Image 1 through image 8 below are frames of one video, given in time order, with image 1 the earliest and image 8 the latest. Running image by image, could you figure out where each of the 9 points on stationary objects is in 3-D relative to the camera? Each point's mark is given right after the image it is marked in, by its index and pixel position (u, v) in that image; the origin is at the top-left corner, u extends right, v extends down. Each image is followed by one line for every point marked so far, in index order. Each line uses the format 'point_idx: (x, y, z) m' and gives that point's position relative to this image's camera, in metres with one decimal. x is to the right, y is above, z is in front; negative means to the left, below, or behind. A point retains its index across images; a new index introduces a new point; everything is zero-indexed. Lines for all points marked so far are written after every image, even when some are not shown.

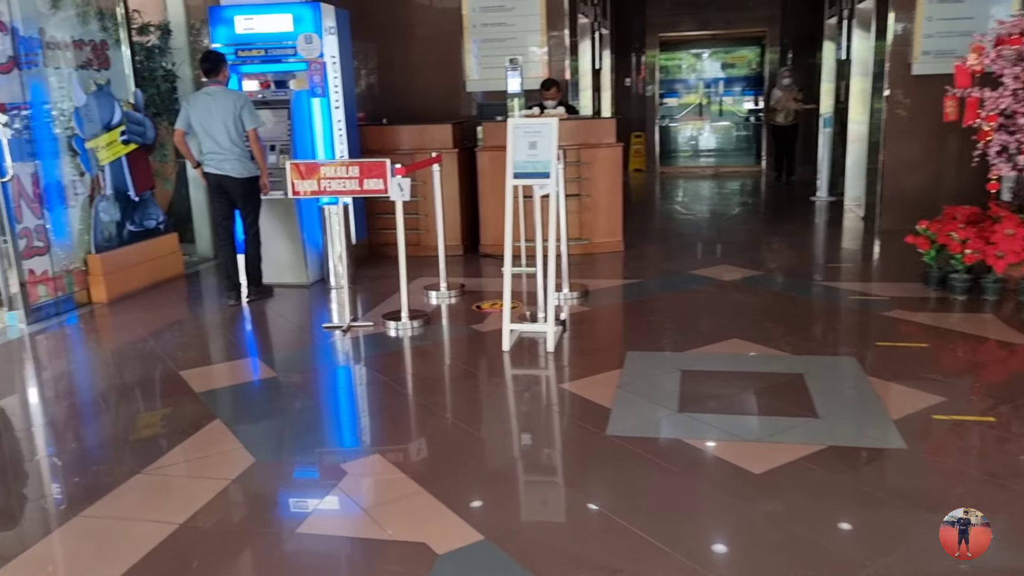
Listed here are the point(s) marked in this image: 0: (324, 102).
0: (-1.2, +1.2, +5.5) m
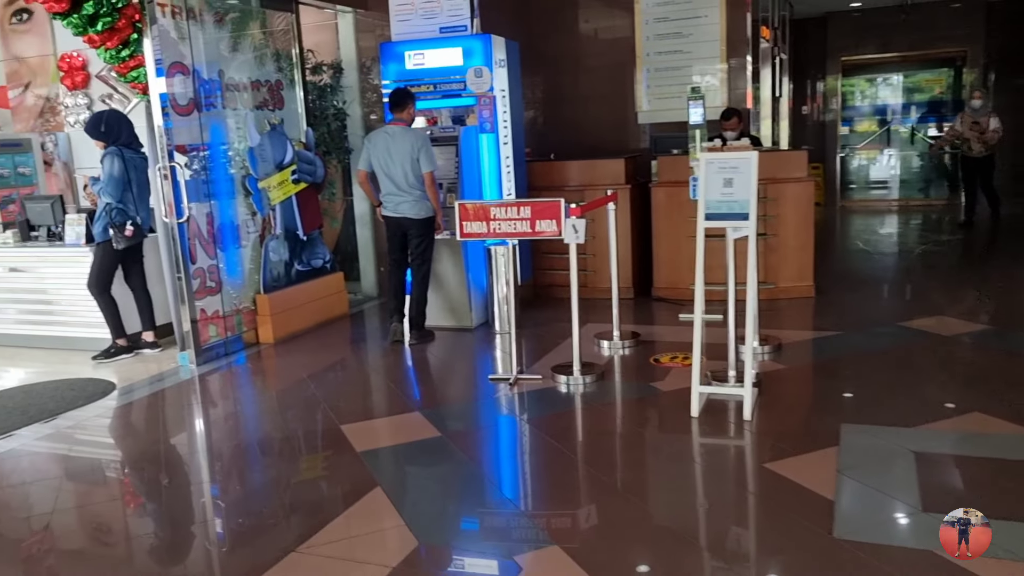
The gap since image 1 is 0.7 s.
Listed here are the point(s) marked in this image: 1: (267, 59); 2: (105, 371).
0: (-0.1, +0.9, +5.3) m
1: (-1.6, +1.5, +5.6) m
2: (-2.4, -0.5, +5.0) m
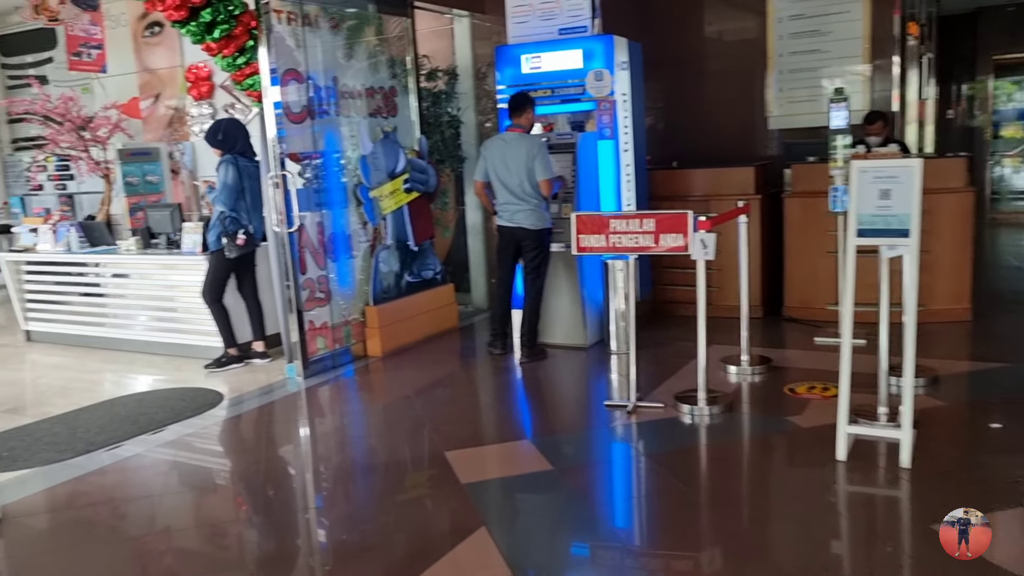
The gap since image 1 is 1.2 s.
0: (+0.6, +0.8, +5.0) m
1: (-0.8, +1.4, +5.5) m
2: (-1.7, -0.5, +4.9) m
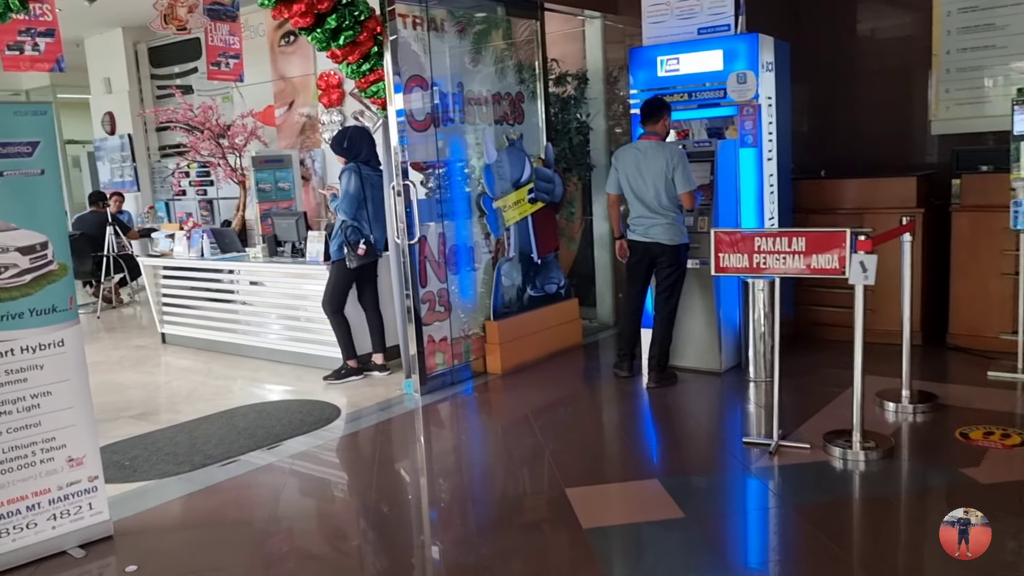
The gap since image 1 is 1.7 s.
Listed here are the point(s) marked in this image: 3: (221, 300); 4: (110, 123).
0: (+1.3, +0.7, +4.5) m
1: (0.0, +1.3, +5.2) m
2: (-1.0, -0.6, +4.8) m
3: (-2.0, -0.1, +6.0) m
4: (-4.7, +1.9, +10.0) m
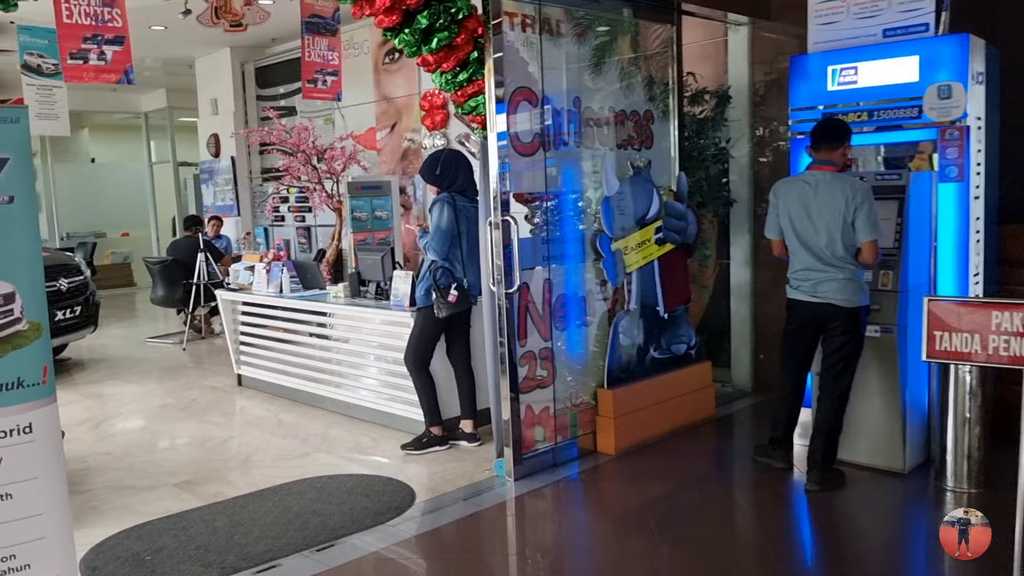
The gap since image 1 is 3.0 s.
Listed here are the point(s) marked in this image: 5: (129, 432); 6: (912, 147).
0: (+1.8, +0.4, +3.5) m
1: (+0.6, +1.0, +4.4) m
2: (-0.5, -0.9, +4.0) m
3: (-1.3, -0.3, +5.3) m
4: (-3.4, +1.6, +9.7) m
5: (-2.2, -0.8, +4.8) m
6: (+1.7, +0.6, +3.6) m
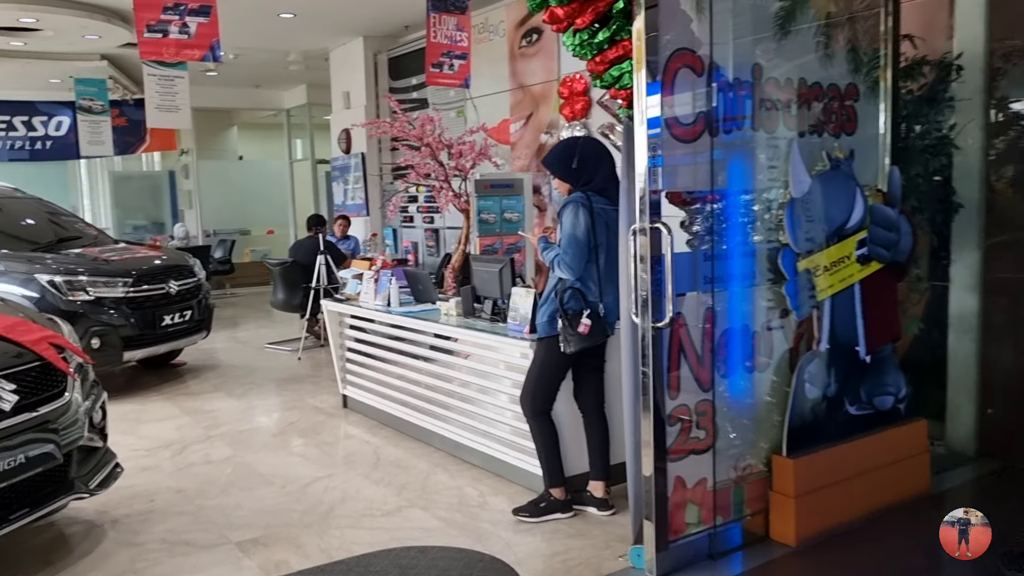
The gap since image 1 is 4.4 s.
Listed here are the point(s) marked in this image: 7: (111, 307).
0: (+2.3, +0.2, +2.2) m
1: (+1.3, +0.9, +3.3) m
2: (+0.1, -0.9, +3.2) m
3: (-0.6, -0.4, +4.5) m
4: (-1.8, +1.6, +9.2) m
5: (-1.5, -0.9, +4.2) m
6: (+2.2, +0.4, +2.3) m
7: (-2.7, -0.1, +5.7) m
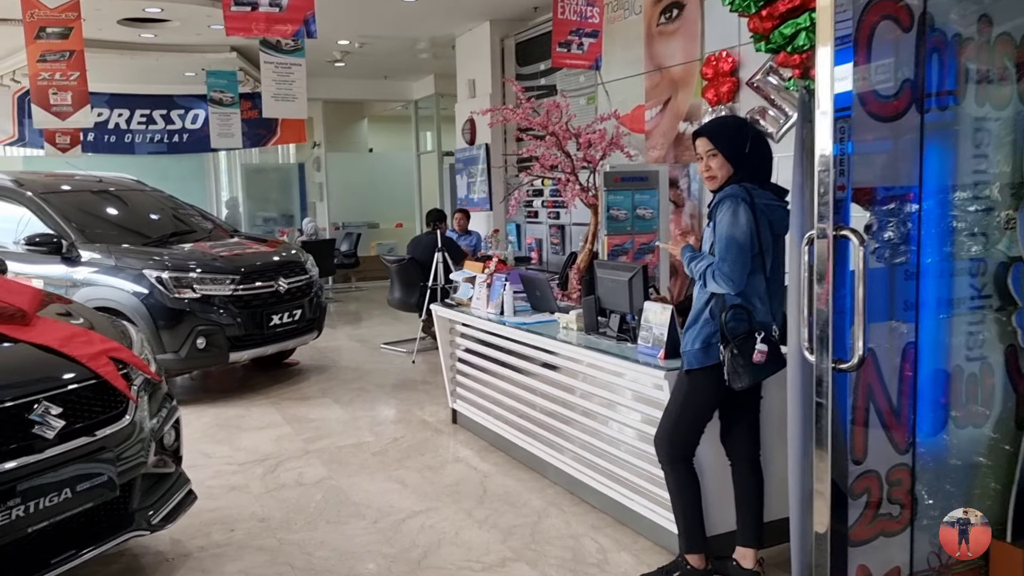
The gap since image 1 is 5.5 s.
0: (+2.5, +0.1, +1.3) m
1: (+1.7, +0.8, +2.5) m
2: (+0.4, -1.0, +2.5) m
3: (0.0, -0.4, +4.0) m
4: (-0.4, +1.6, +8.8) m
5: (-0.9, -0.9, +3.8) m
6: (+2.4, +0.3, +1.4) m
7: (-1.9, -0.1, +5.4) m
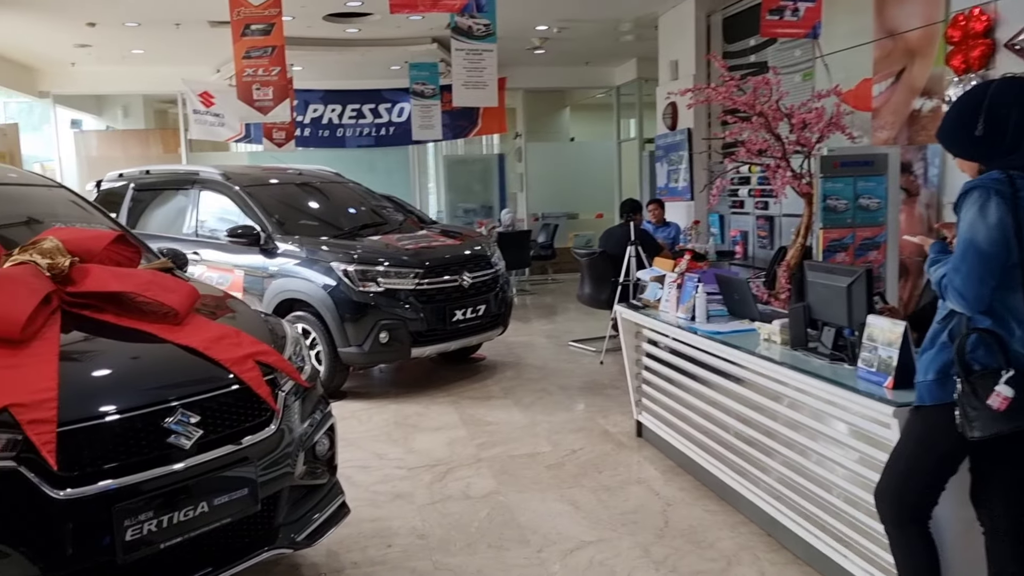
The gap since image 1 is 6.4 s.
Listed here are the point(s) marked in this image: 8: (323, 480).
0: (+2.6, 0.0, +0.2) m
1: (+2.1, +0.8, +1.6) m
2: (+0.8, -1.0, +2.0) m
3: (+0.8, -0.5, +3.5) m
4: (+1.5, +1.7, +8.2) m
5: (-0.2, -0.9, +3.5) m
6: (+2.5, +0.3, +0.4) m
7: (-0.7, -0.1, +5.3) m
8: (-0.6, -0.6, +2.8) m
